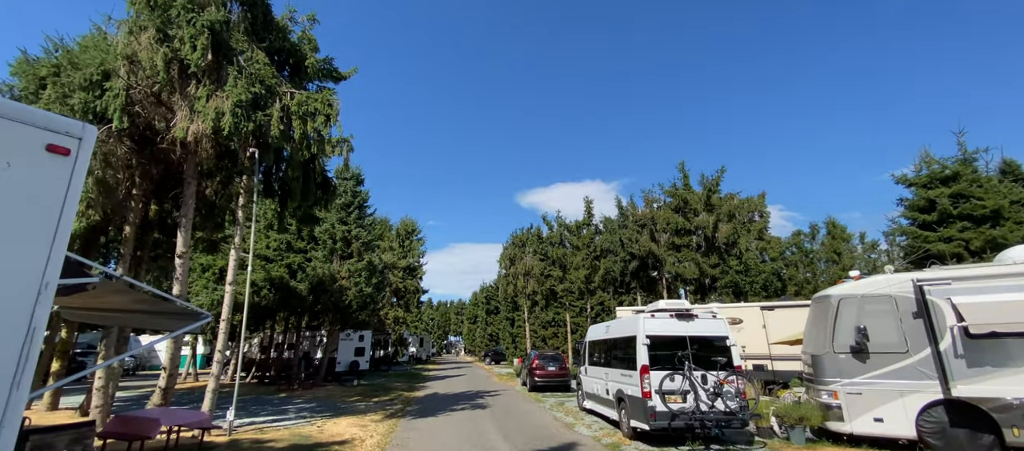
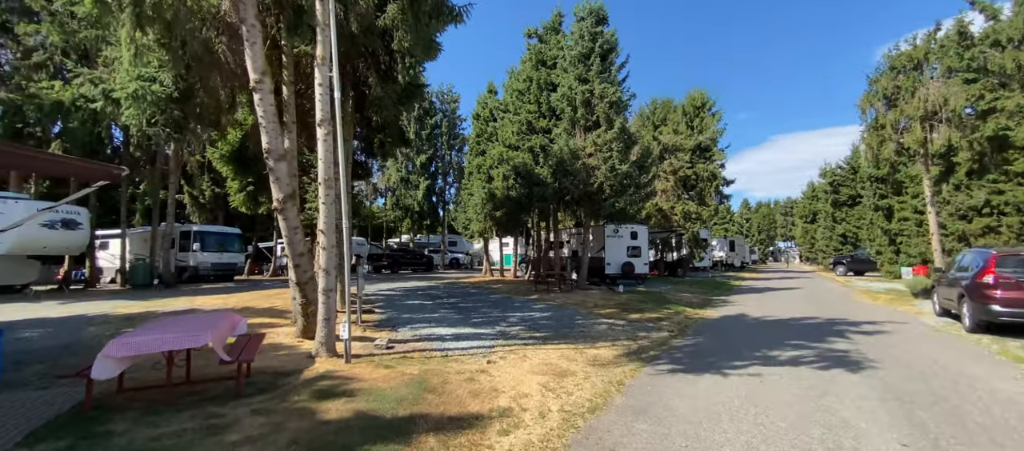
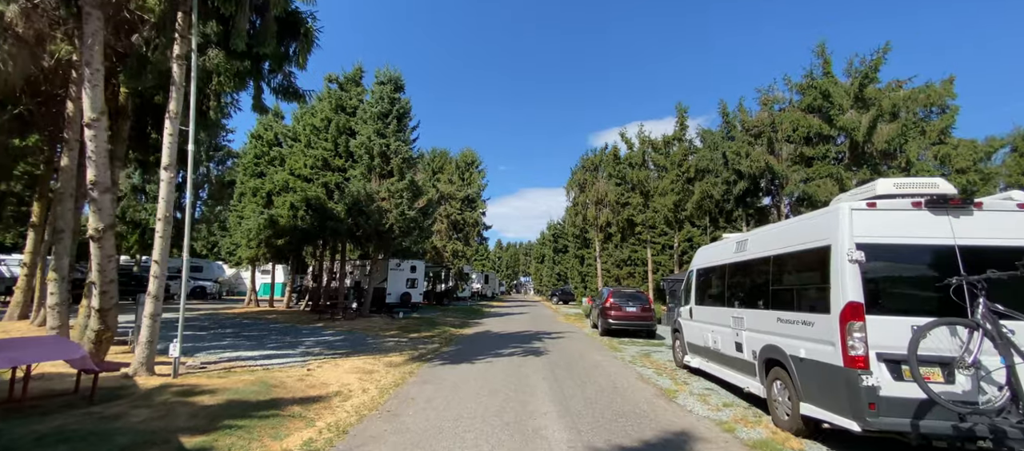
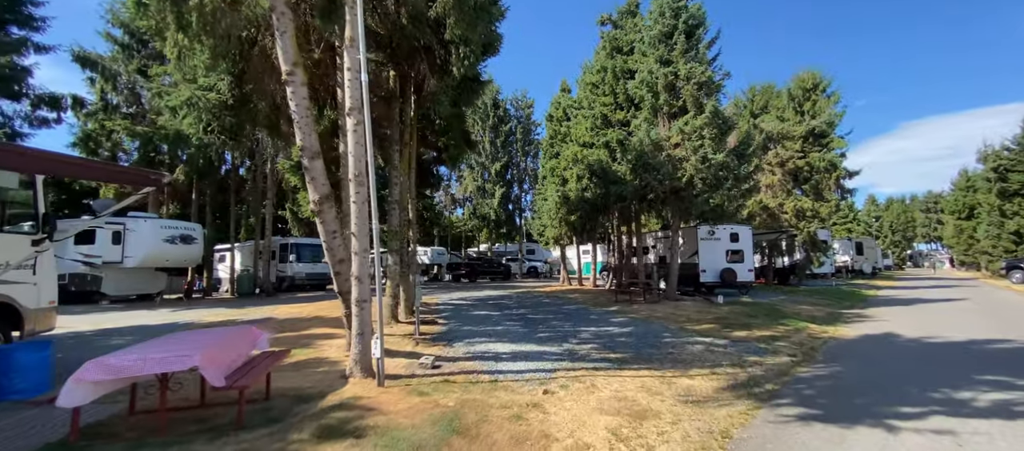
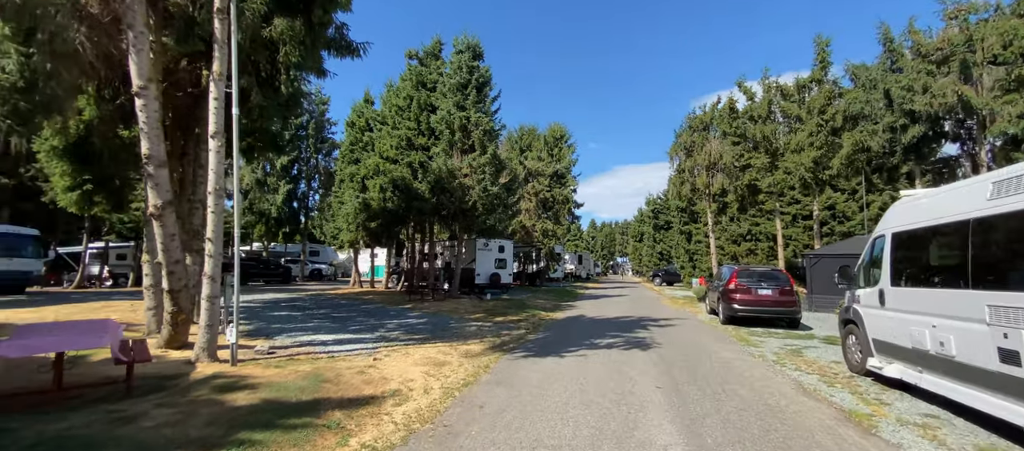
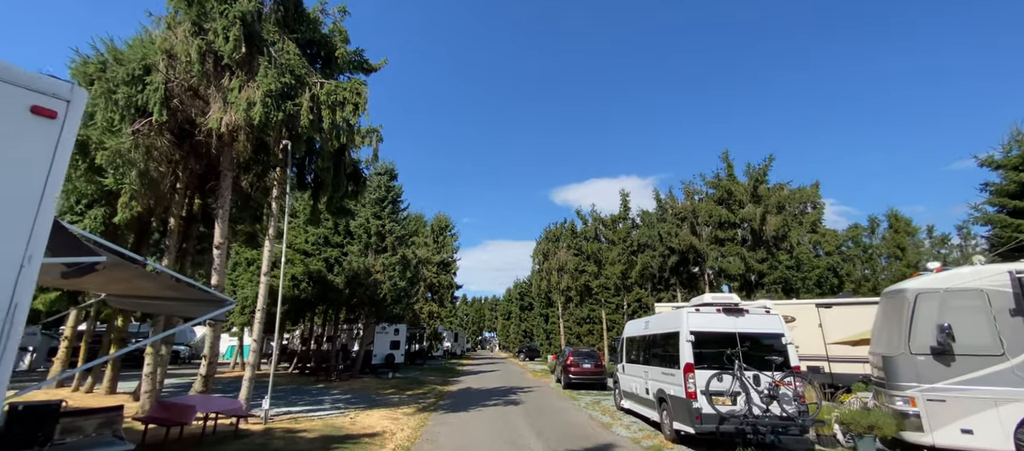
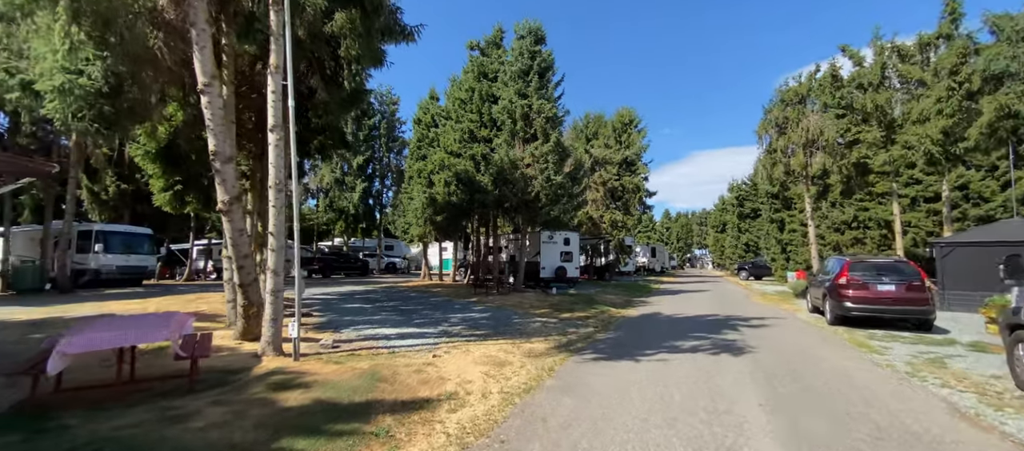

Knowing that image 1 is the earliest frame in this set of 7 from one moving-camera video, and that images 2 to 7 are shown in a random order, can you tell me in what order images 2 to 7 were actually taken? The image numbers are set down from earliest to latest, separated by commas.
6, 3, 5, 7, 2, 4
